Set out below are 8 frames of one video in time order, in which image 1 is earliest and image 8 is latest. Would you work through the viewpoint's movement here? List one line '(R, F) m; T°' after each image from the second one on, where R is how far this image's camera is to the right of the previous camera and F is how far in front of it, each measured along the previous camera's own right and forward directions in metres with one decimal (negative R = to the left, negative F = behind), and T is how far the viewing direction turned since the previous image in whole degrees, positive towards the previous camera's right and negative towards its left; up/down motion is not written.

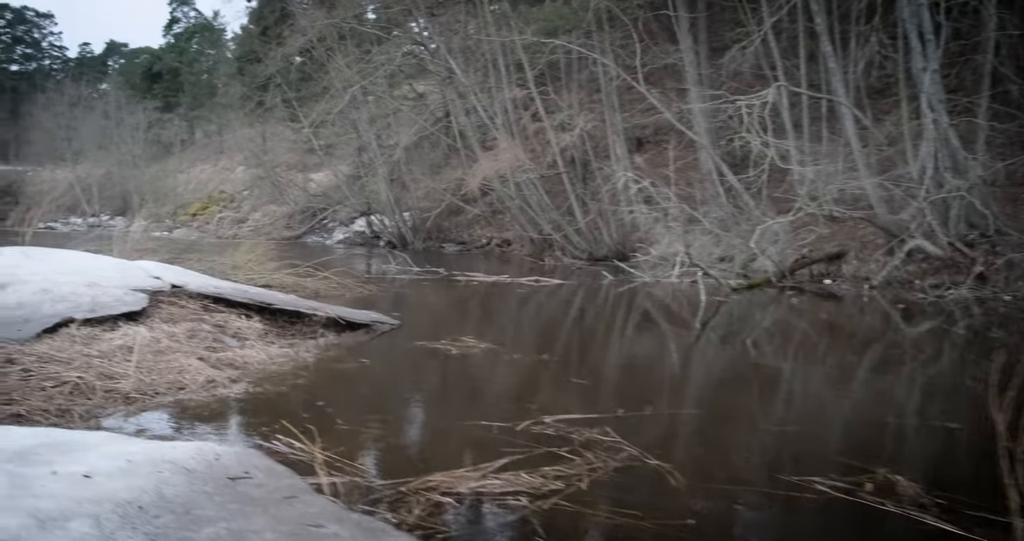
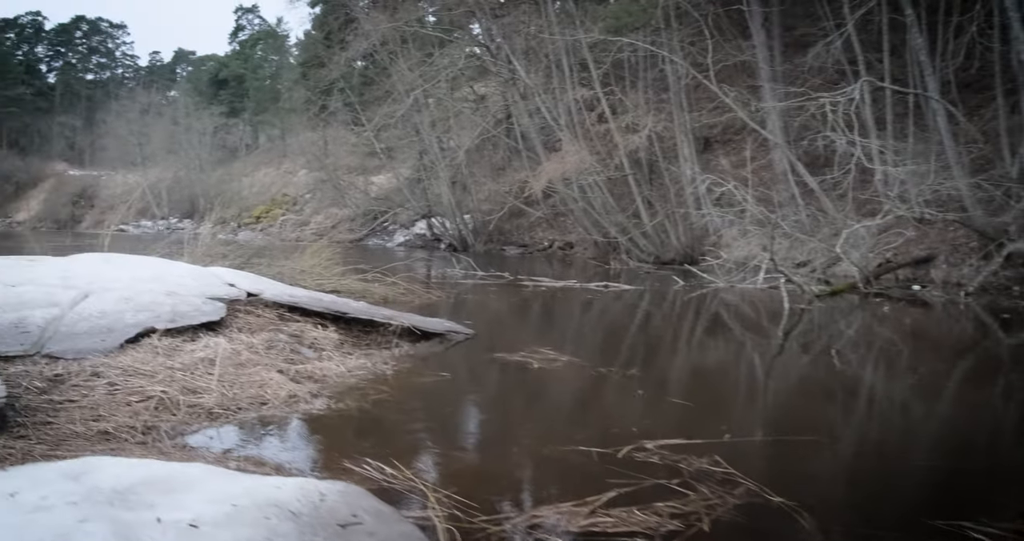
(-0.1, +0.1) m; -3°
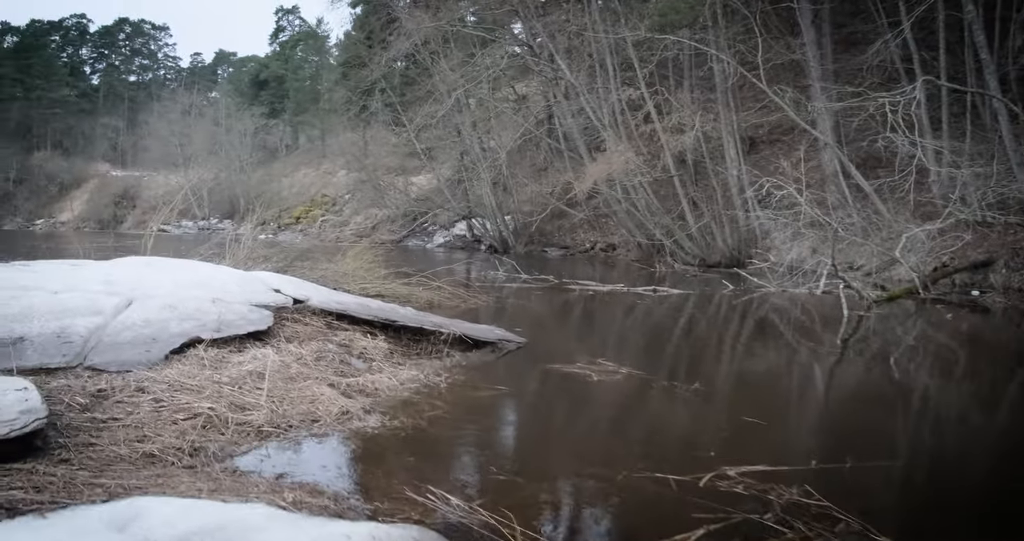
(-0.1, +0.2) m; -2°
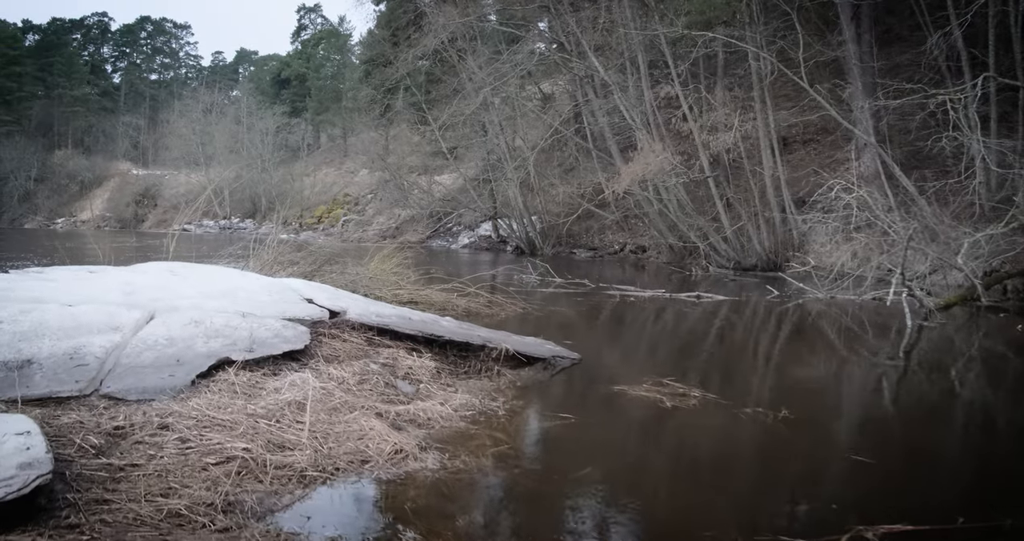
(-0.1, +0.4) m; -1°
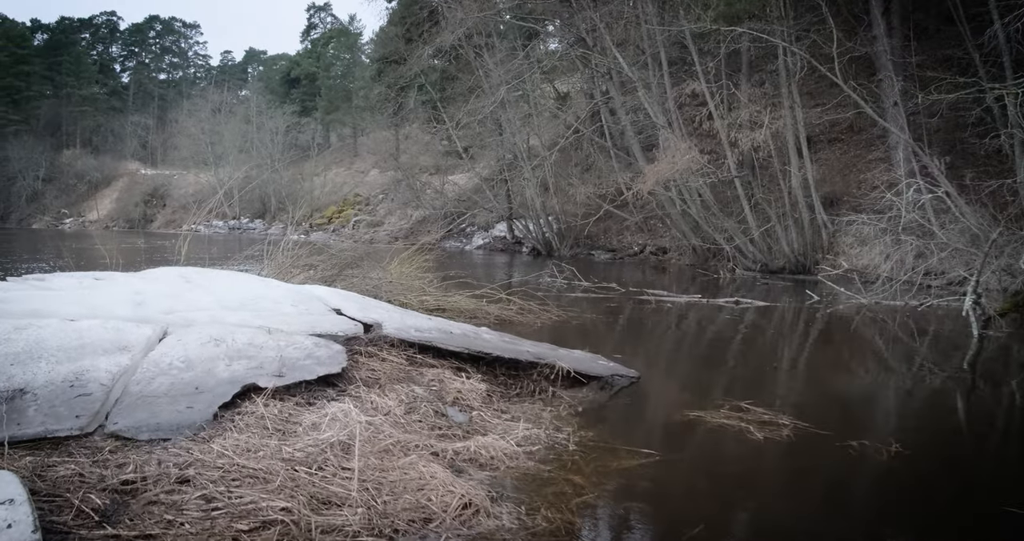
(-0.1, +0.4) m; 0°
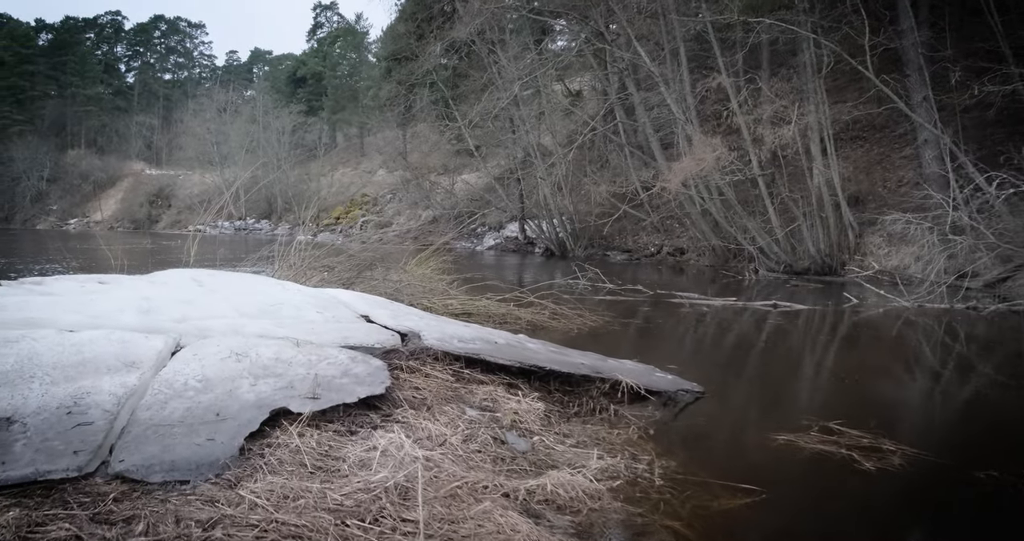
(-0.1, +0.4) m; 0°
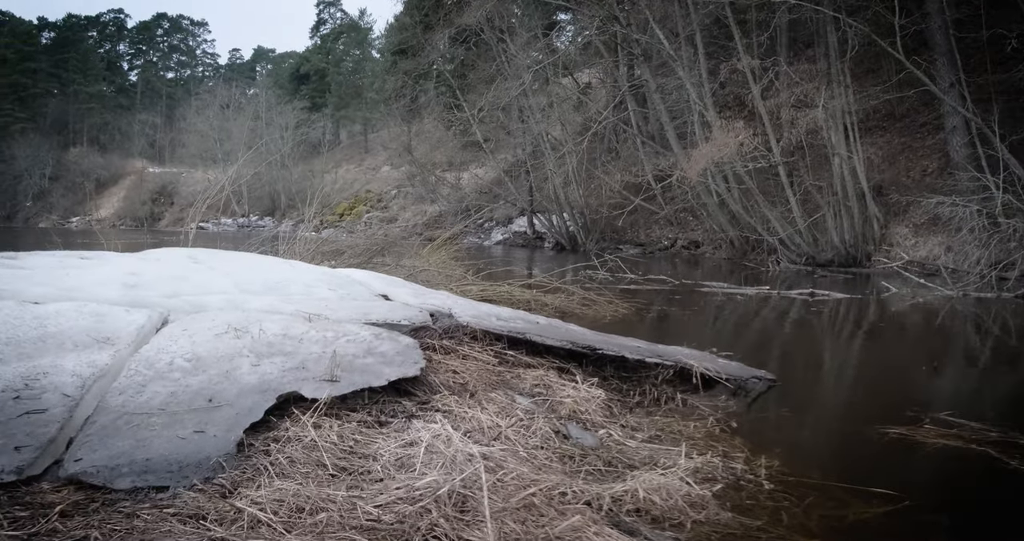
(-0.1, +0.4) m; 0°
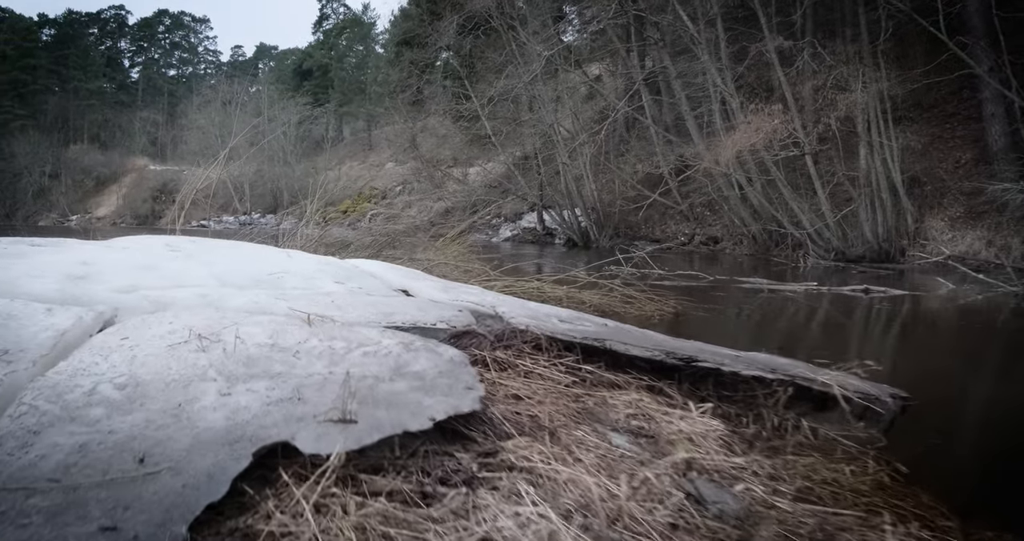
(-0.1, +0.6) m; 0°
